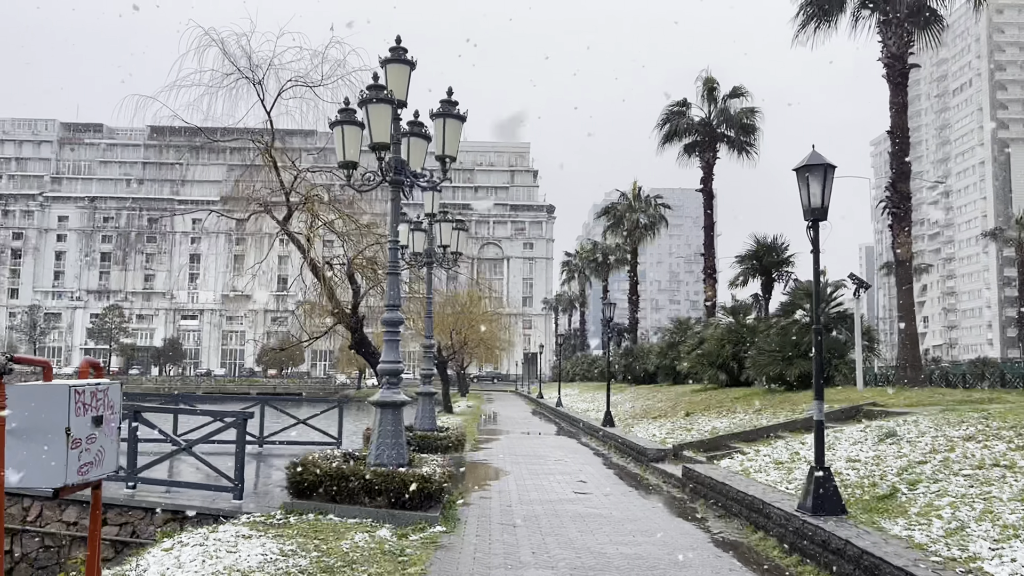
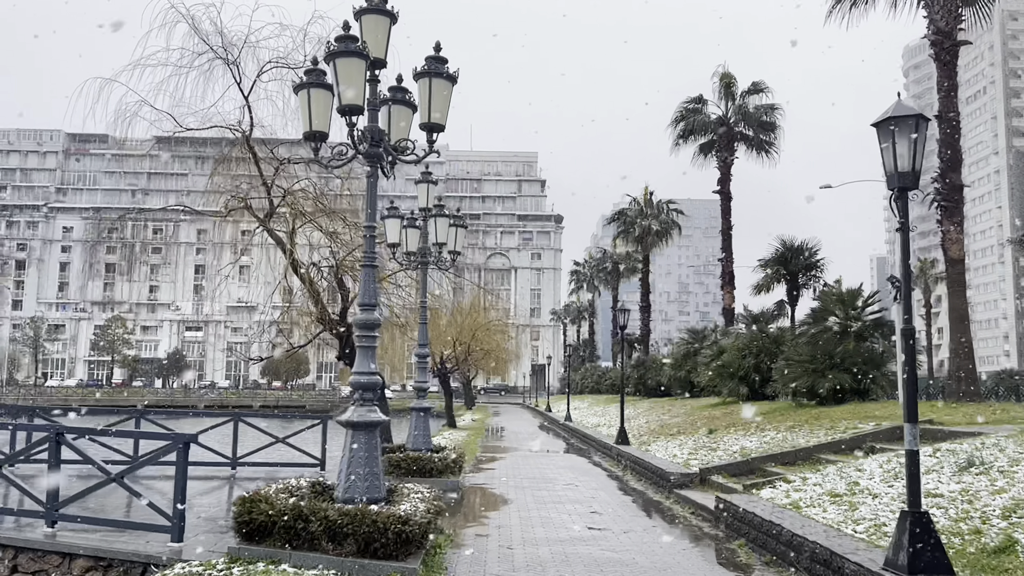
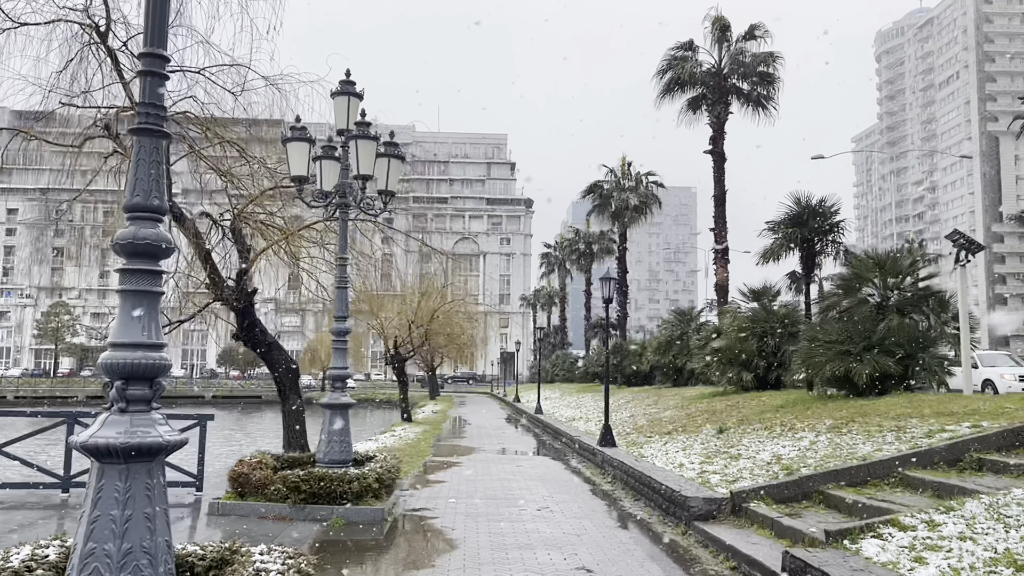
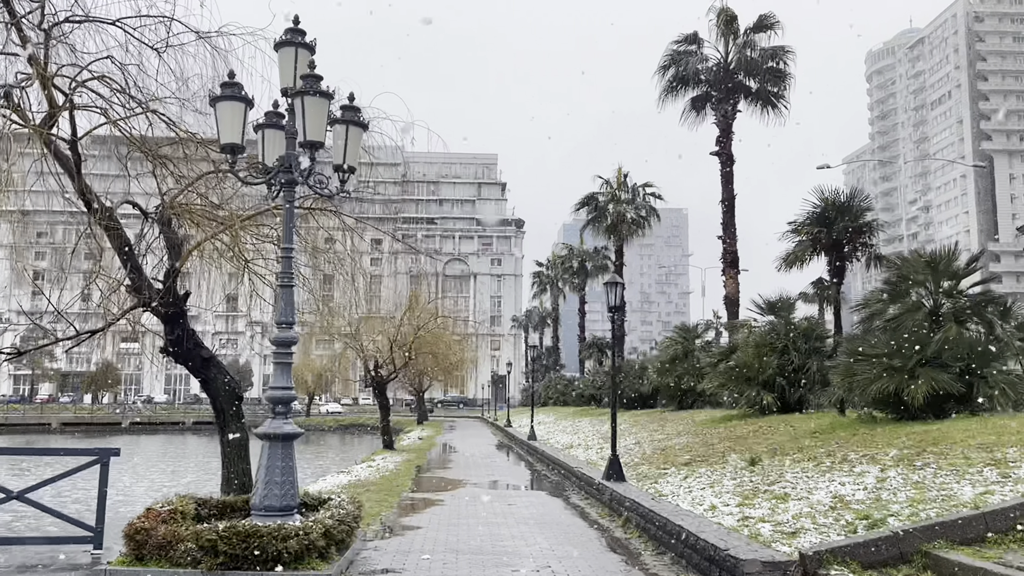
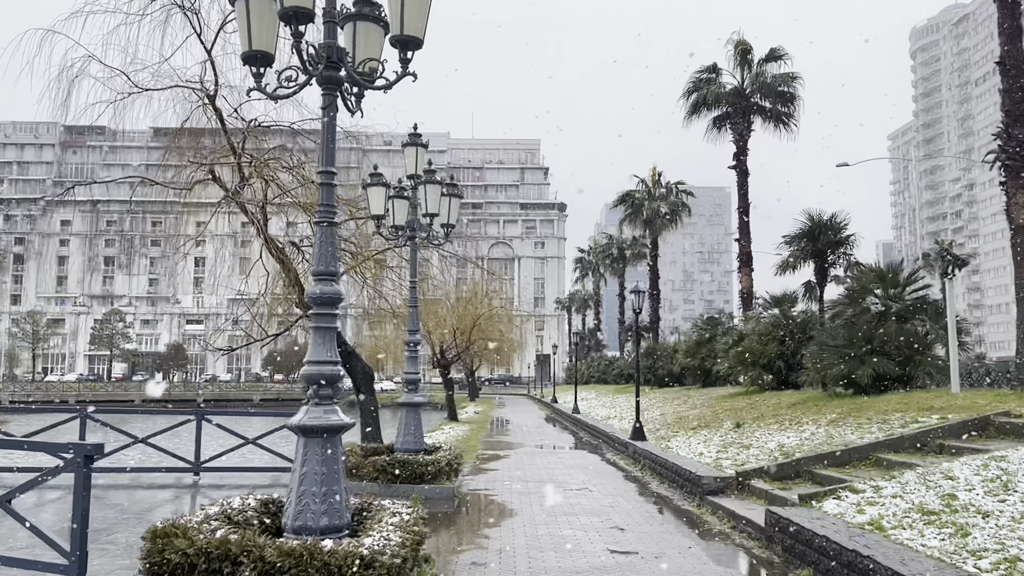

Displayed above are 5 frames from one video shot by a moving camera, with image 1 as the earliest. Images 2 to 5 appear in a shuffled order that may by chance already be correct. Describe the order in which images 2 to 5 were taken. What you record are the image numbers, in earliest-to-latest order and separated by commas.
2, 5, 3, 4
